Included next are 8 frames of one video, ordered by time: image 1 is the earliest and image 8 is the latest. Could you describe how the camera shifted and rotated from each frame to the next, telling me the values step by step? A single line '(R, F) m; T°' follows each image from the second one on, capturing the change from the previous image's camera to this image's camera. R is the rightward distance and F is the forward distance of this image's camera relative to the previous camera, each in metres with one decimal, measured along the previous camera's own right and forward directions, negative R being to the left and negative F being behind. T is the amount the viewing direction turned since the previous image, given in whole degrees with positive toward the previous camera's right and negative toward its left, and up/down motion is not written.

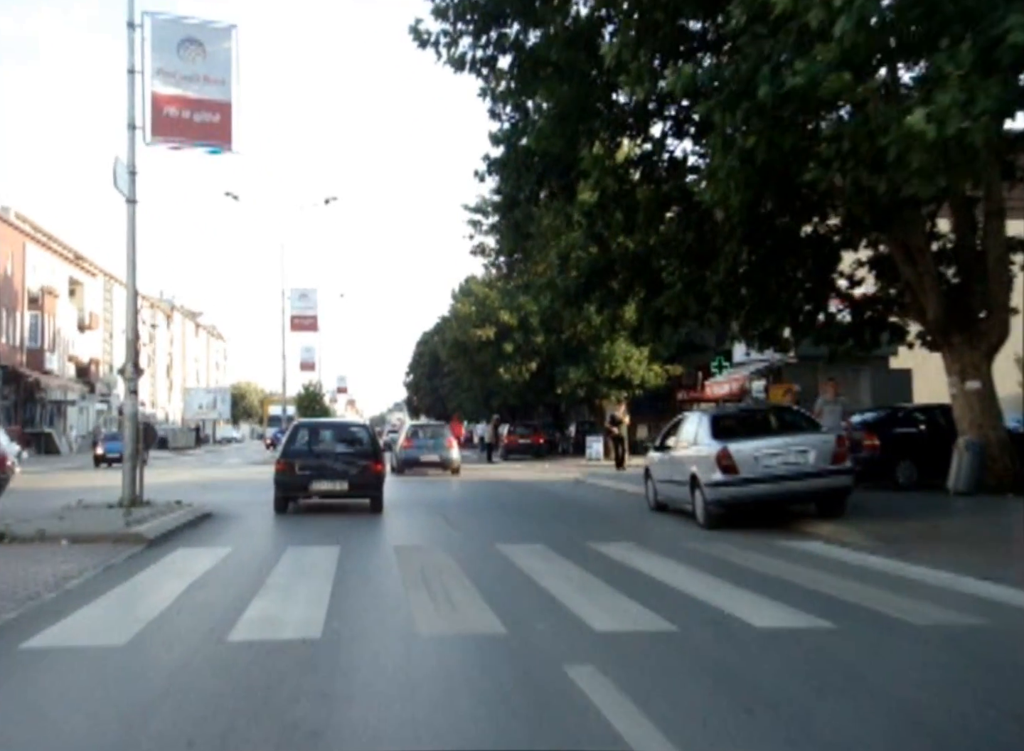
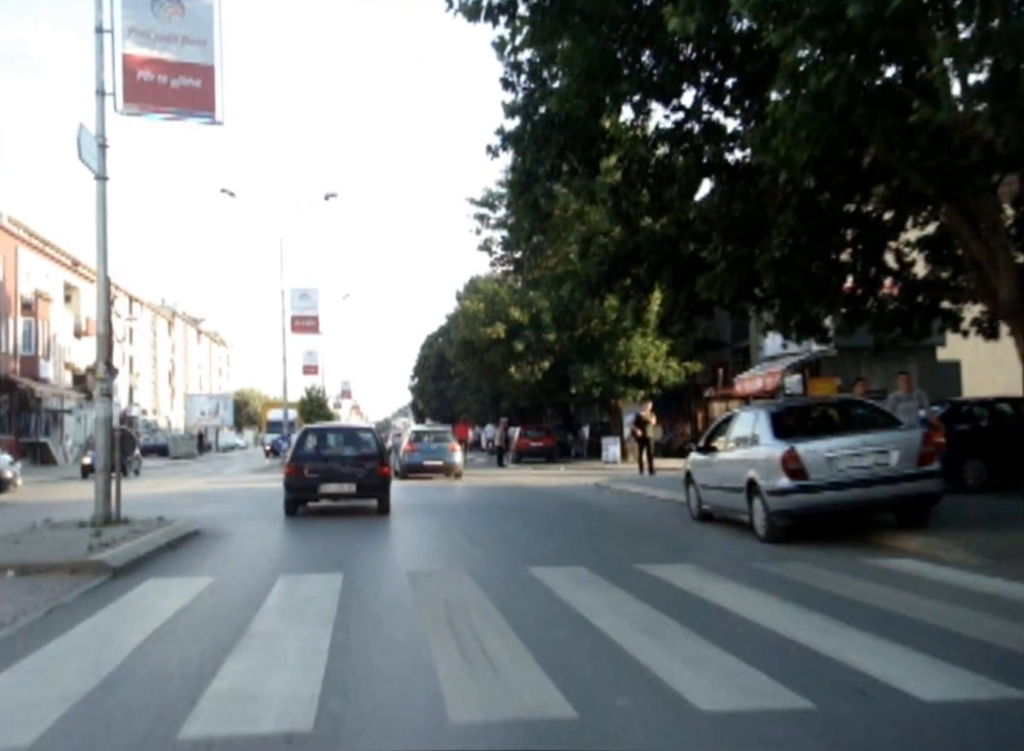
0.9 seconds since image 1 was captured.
(-0.3, +1.7) m; 0°
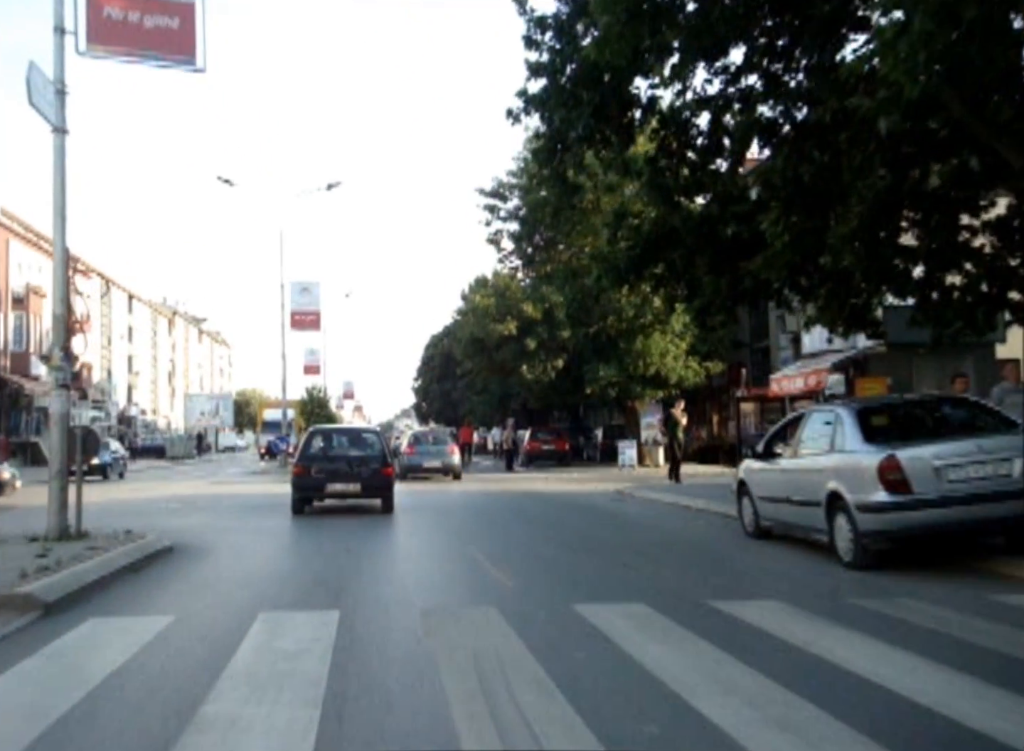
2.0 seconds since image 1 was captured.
(-0.3, +1.8) m; 0°
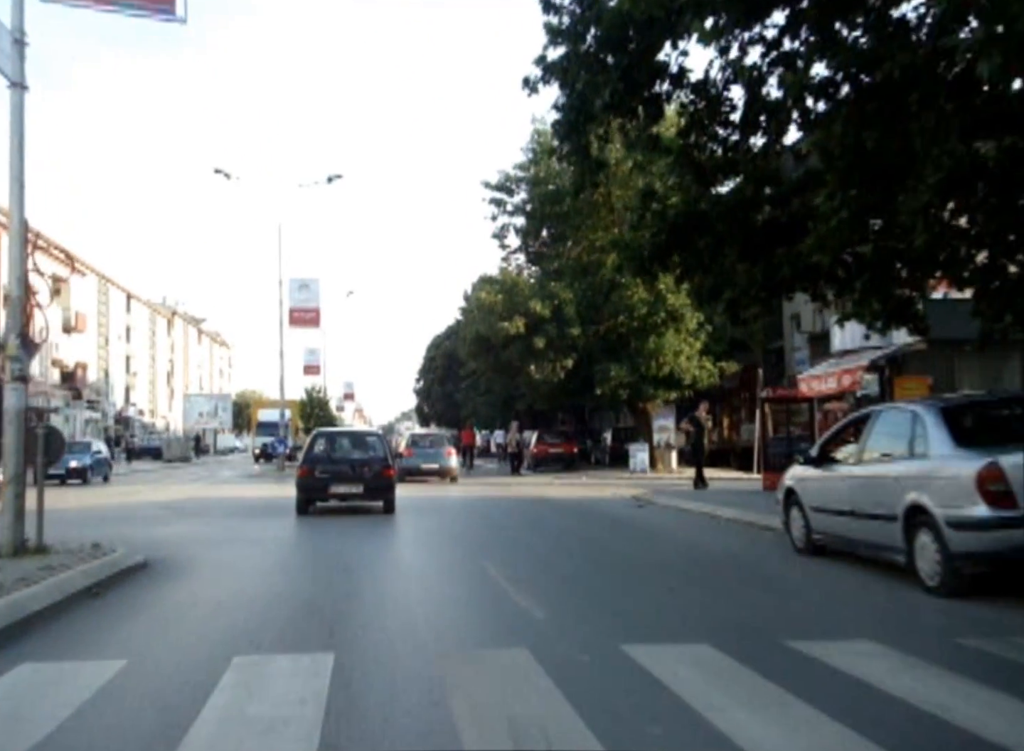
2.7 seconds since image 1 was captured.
(-0.2, +1.3) m; 0°
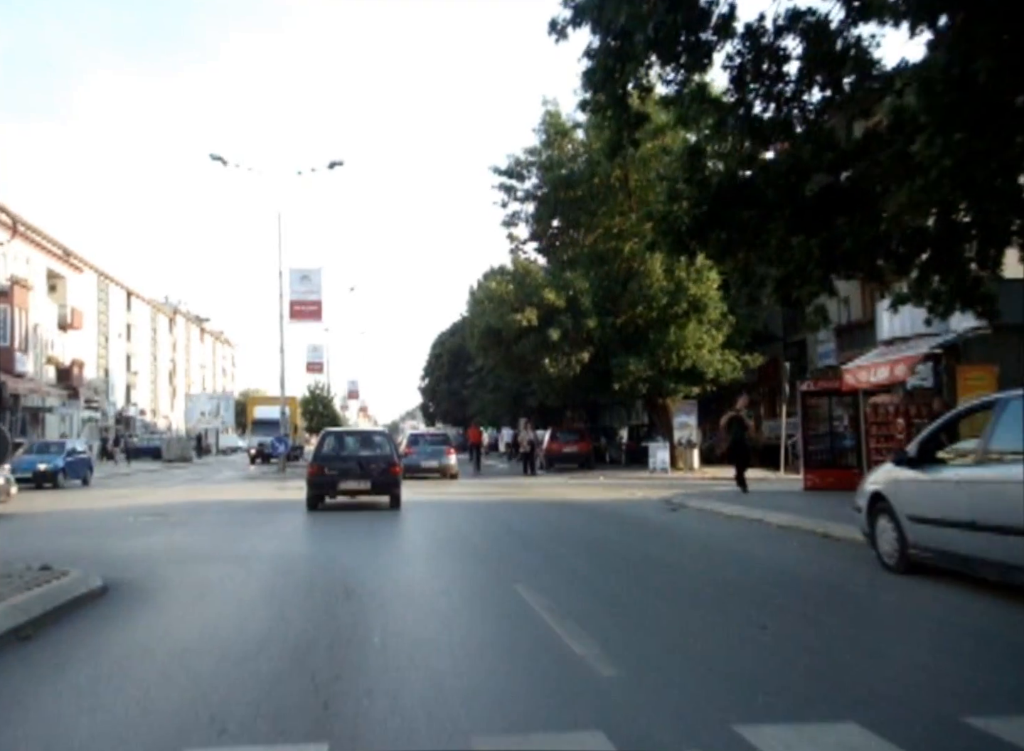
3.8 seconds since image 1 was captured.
(-0.3, +1.7) m; 0°
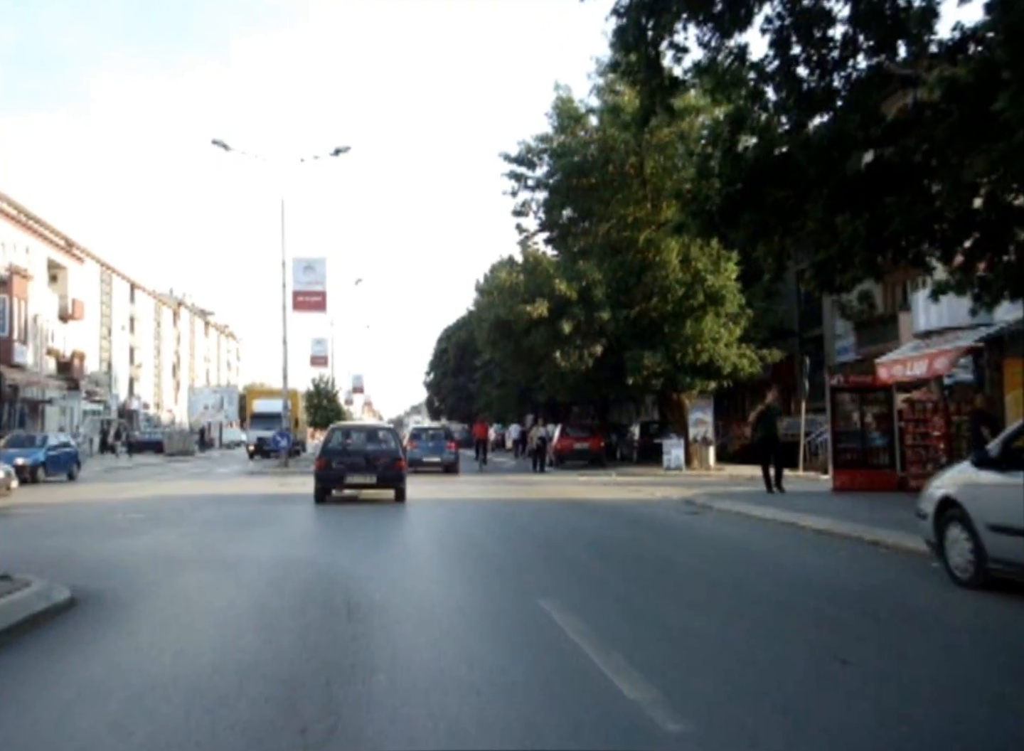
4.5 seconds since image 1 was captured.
(-0.2, +1.0) m; 0°
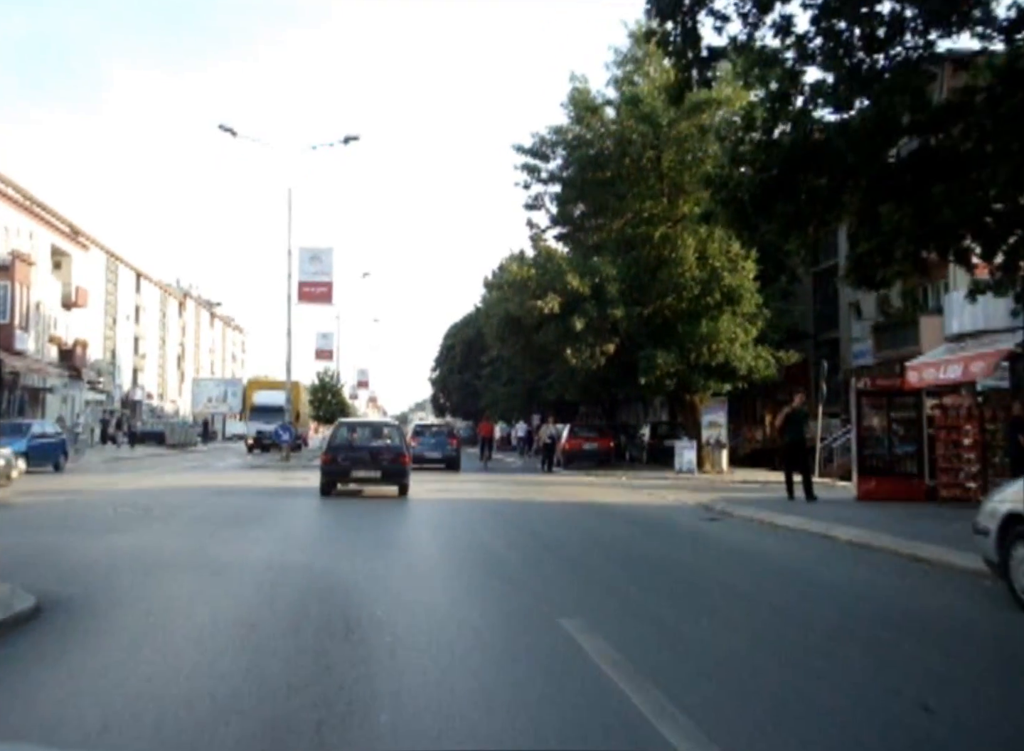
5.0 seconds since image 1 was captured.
(-0.1, +0.8) m; 0°
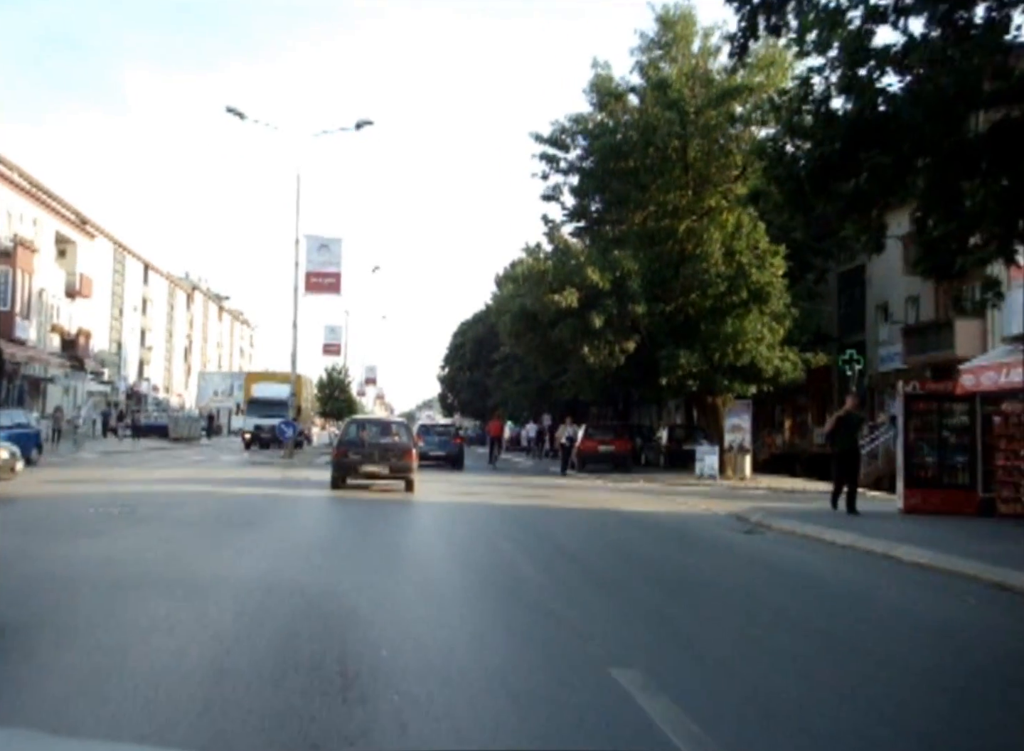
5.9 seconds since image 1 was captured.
(-0.2, +1.3) m; -1°
